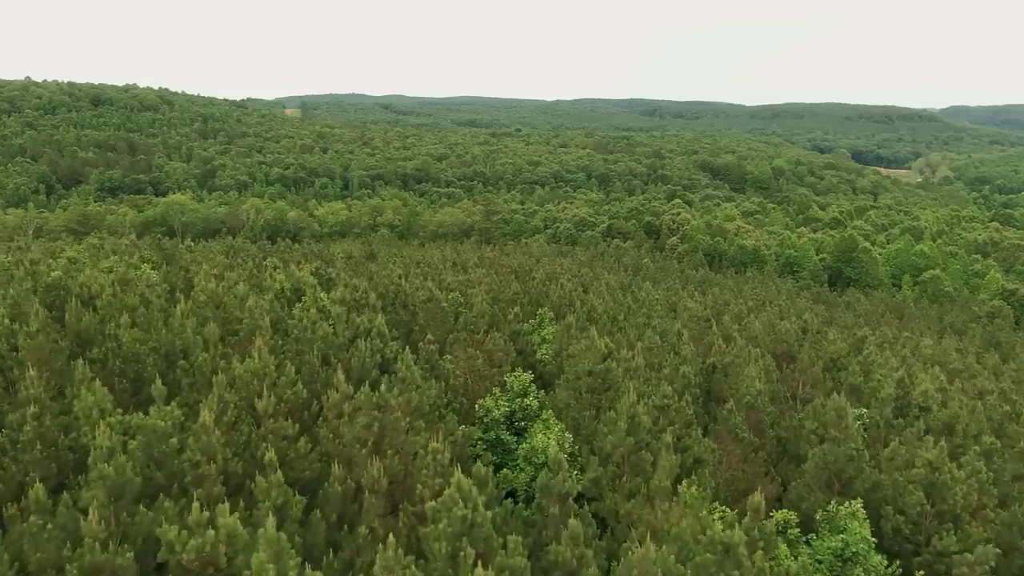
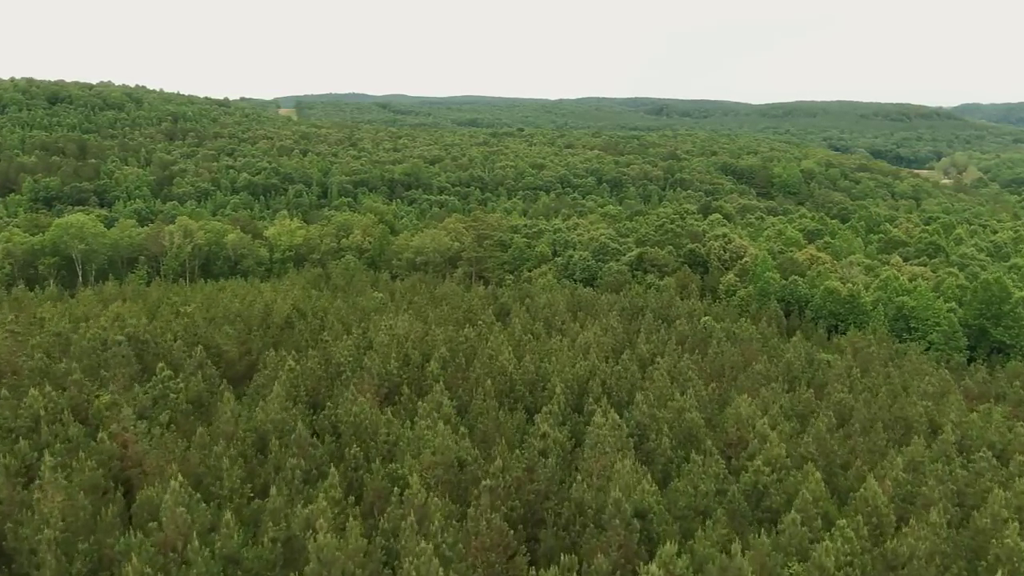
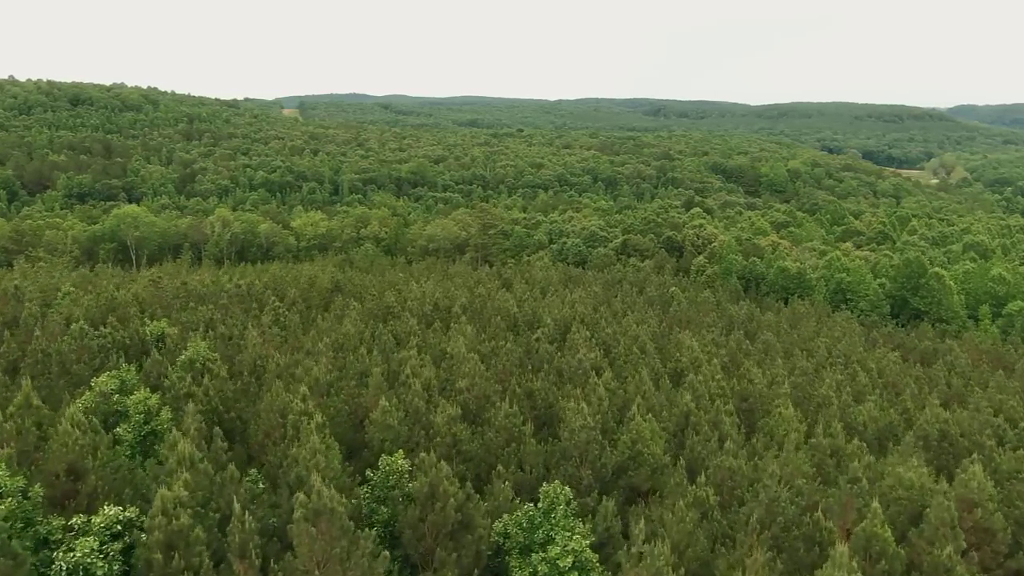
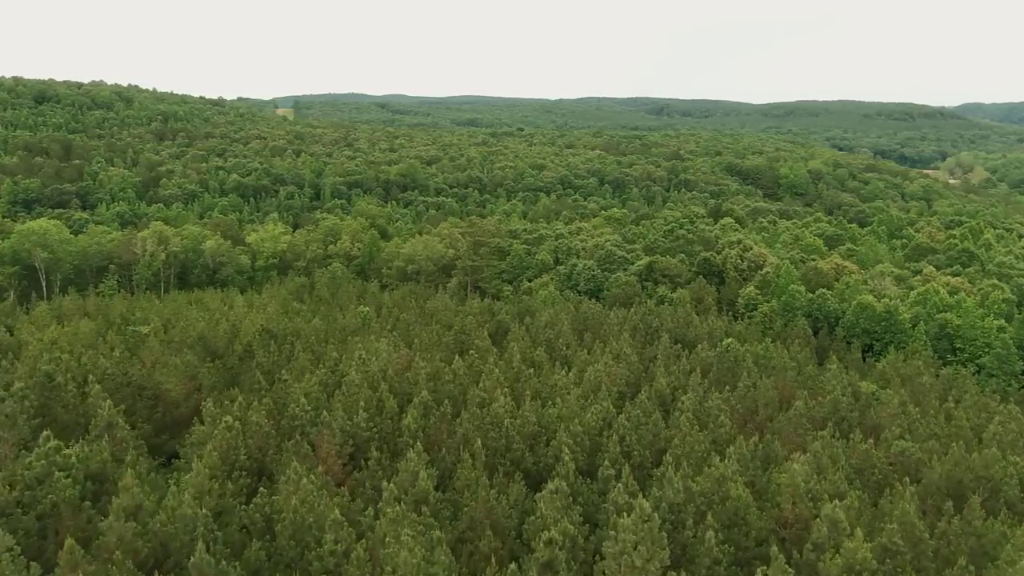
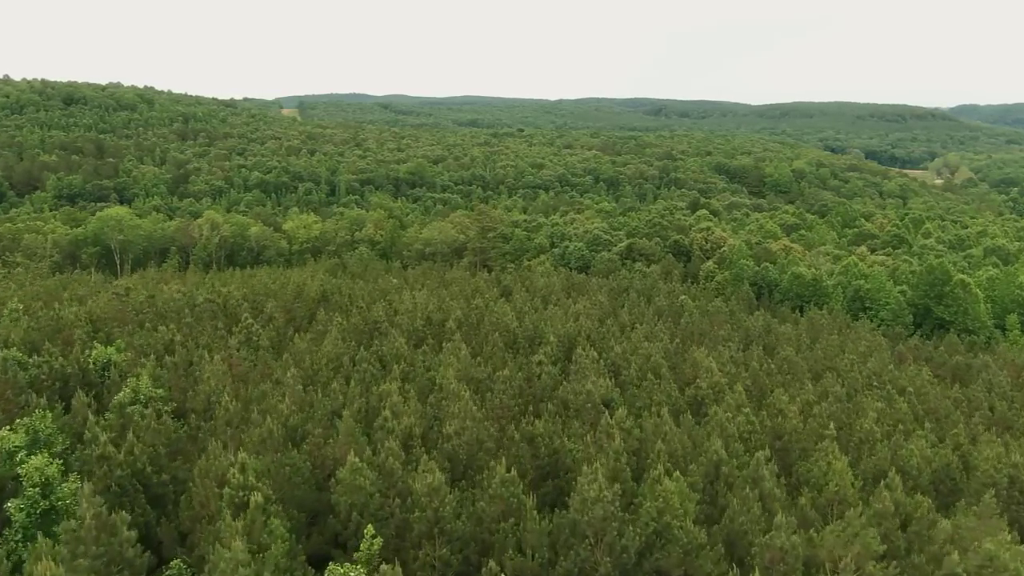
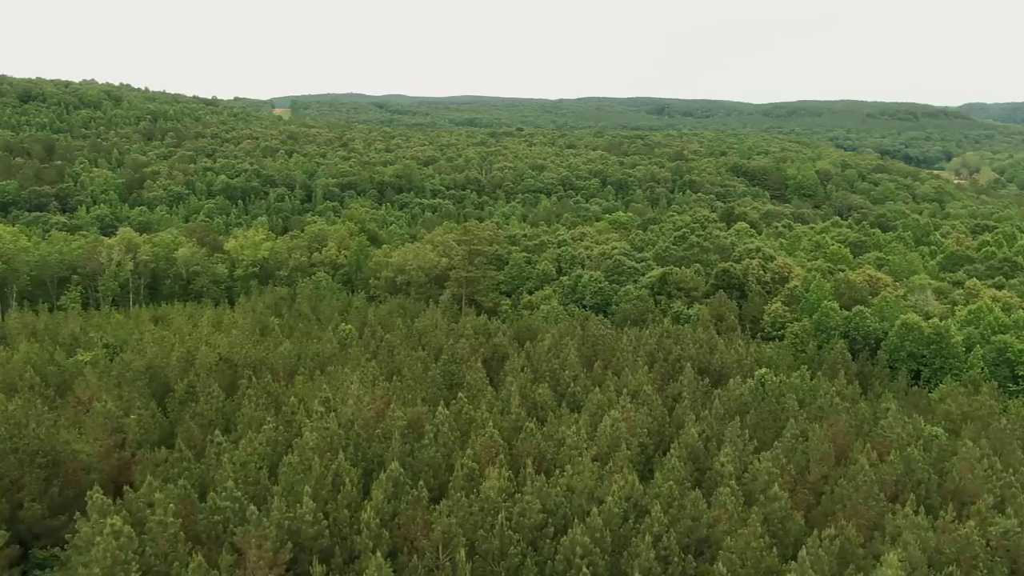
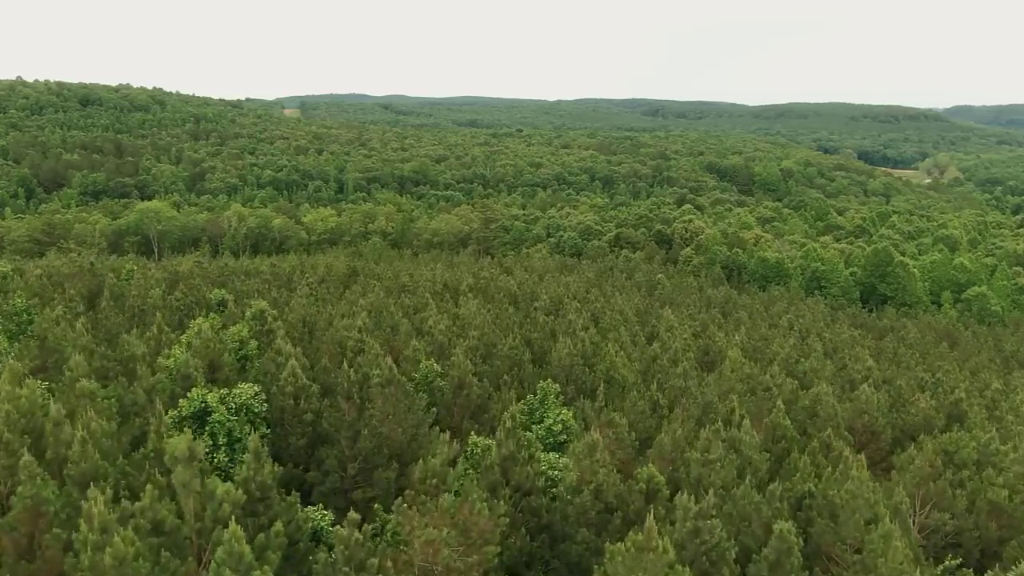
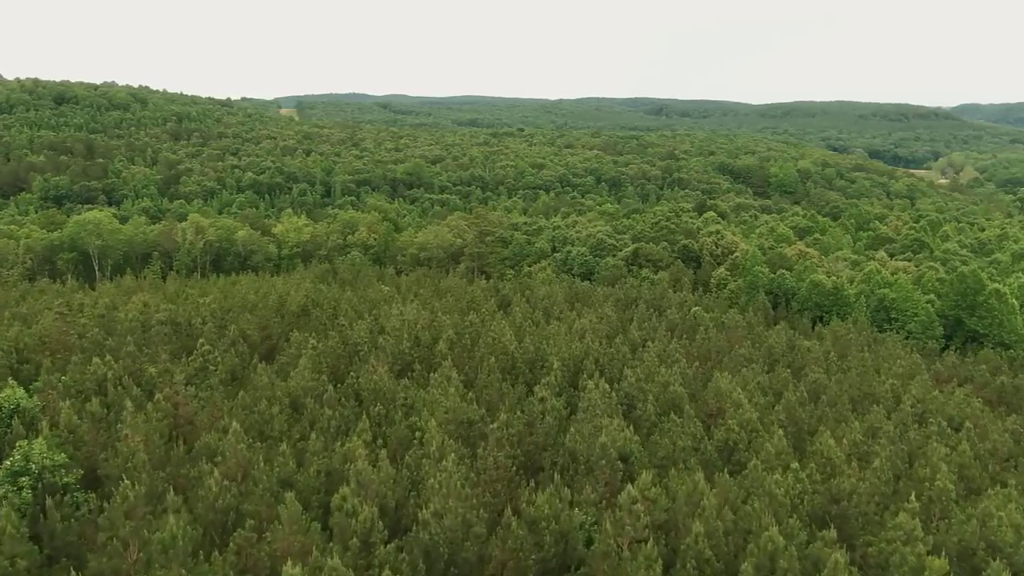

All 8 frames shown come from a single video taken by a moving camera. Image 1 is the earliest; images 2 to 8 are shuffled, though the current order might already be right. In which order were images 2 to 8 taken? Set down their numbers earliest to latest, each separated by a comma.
7, 3, 5, 8, 2, 4, 6
